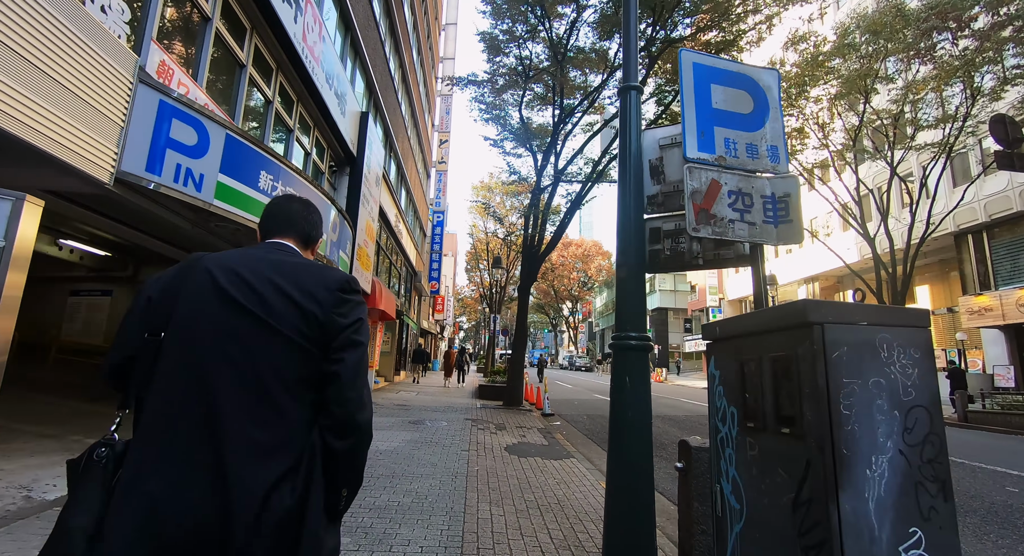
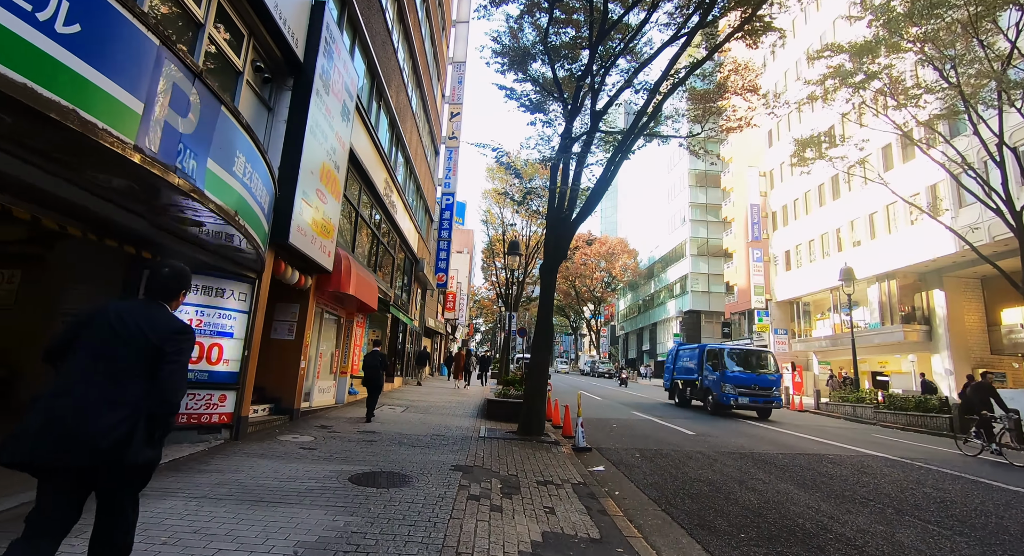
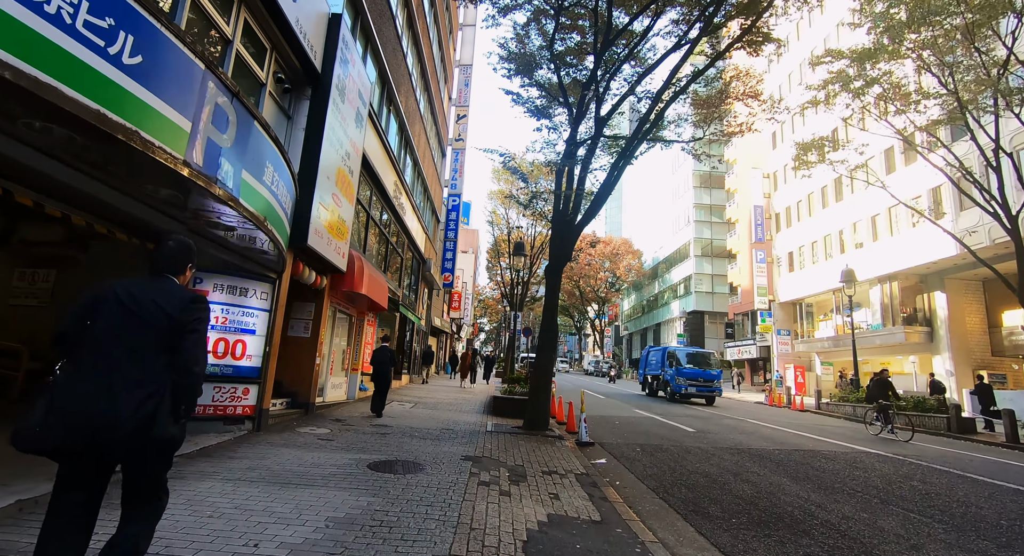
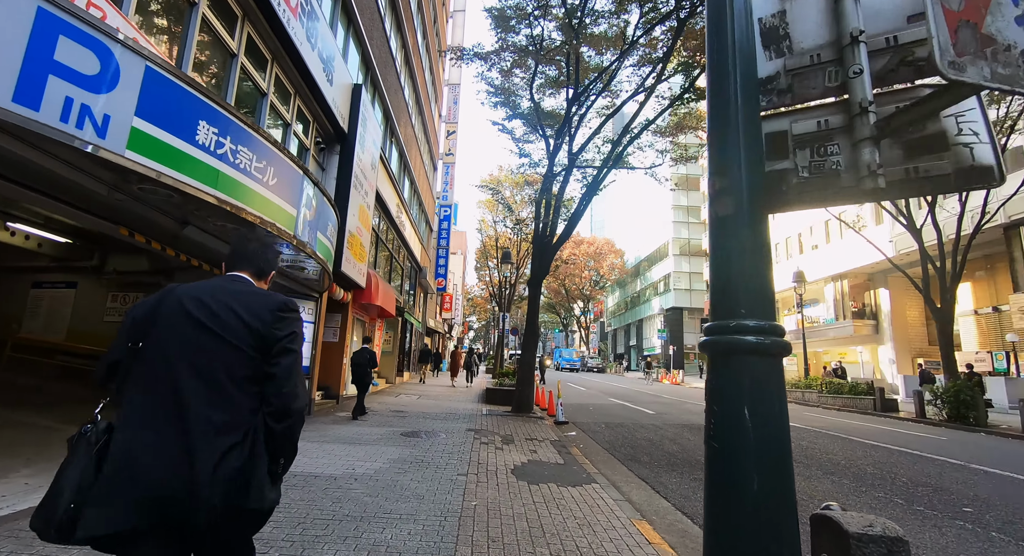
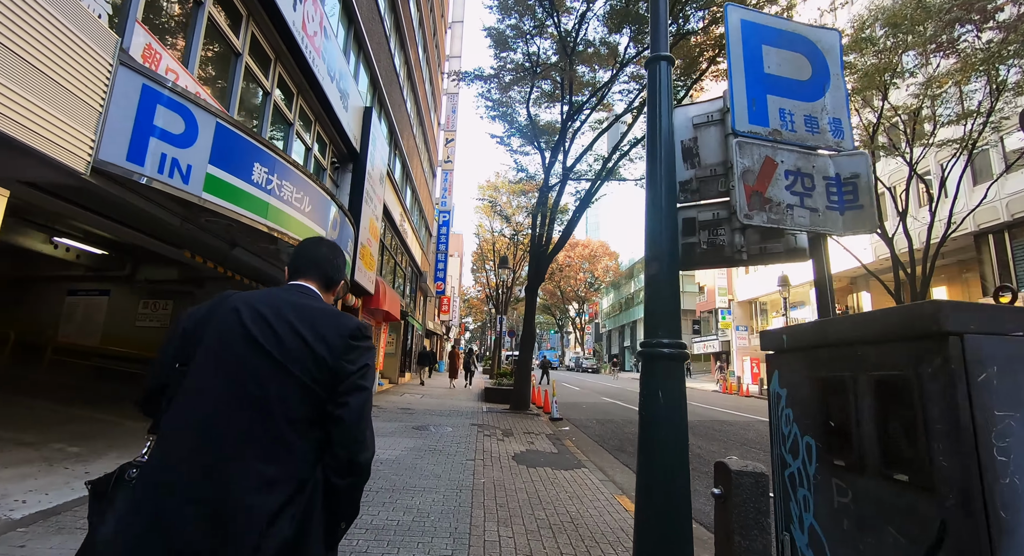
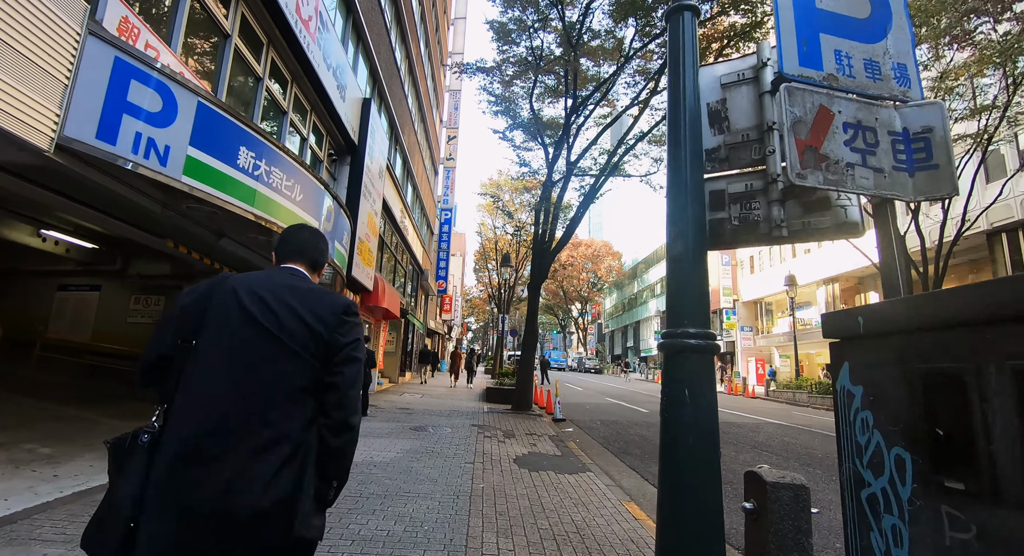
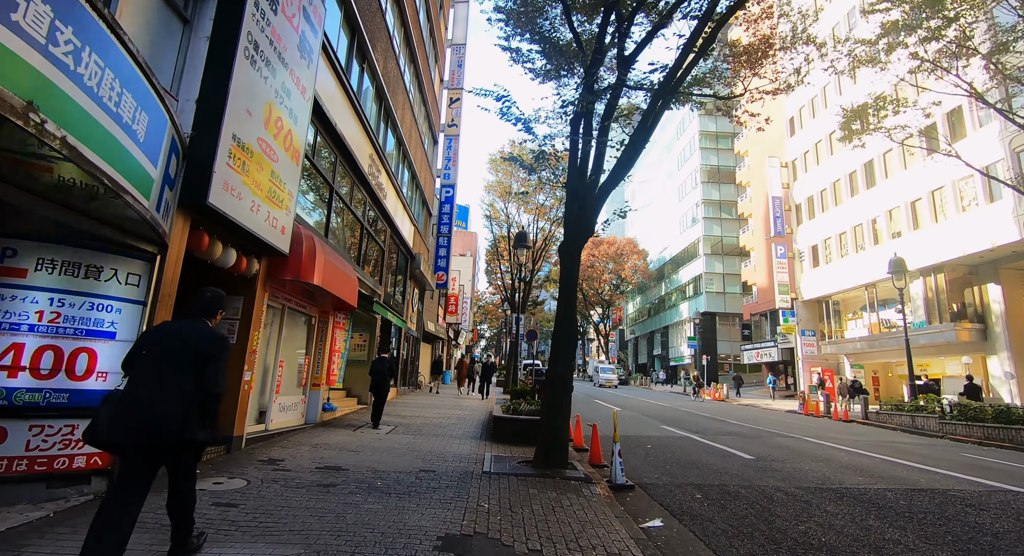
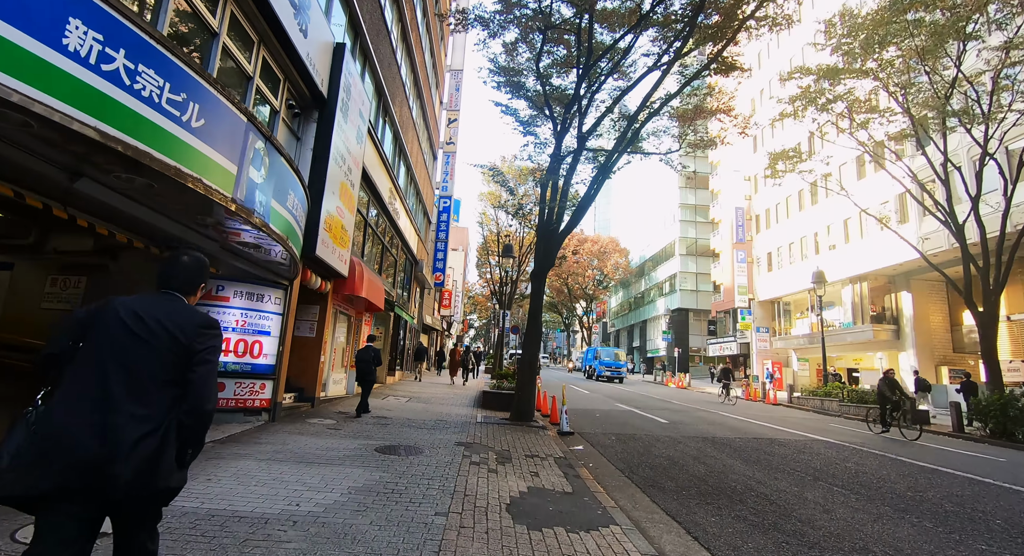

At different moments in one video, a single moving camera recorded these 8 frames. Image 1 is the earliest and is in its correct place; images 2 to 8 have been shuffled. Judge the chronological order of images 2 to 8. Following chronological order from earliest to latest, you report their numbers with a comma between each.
5, 6, 4, 8, 3, 2, 7
